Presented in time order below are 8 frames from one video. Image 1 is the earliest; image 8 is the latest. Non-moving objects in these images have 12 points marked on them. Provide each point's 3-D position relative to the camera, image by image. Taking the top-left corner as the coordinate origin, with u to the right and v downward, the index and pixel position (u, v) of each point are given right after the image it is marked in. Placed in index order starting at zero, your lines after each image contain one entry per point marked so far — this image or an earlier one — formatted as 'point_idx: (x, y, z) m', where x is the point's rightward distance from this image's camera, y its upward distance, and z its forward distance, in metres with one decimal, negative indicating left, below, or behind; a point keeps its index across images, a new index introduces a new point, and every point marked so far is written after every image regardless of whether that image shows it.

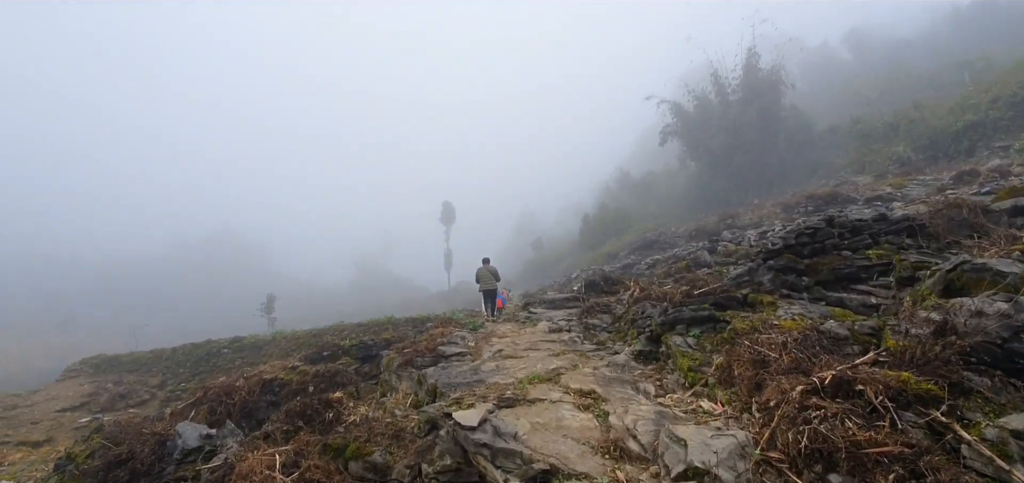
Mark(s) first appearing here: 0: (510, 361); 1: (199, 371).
0: (0.0, -1.9, +7.4) m
1: (-12.8, -5.4, +19.6) m
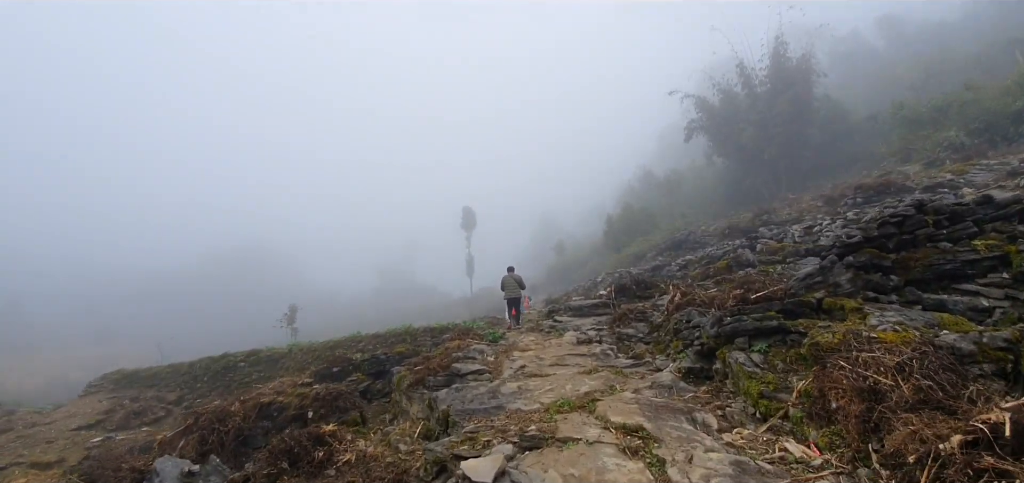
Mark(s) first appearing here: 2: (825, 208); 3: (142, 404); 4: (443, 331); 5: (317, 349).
0: (+0.3, -1.9, +6.4) m
1: (-11.8, -5.8, +19.1) m
2: (+12.3, +1.3, +18.8) m
3: (-13.9, -6.1, +17.8) m
4: (-2.3, -3.0, +16.1) m
5: (-7.4, -4.1, +18.2) m
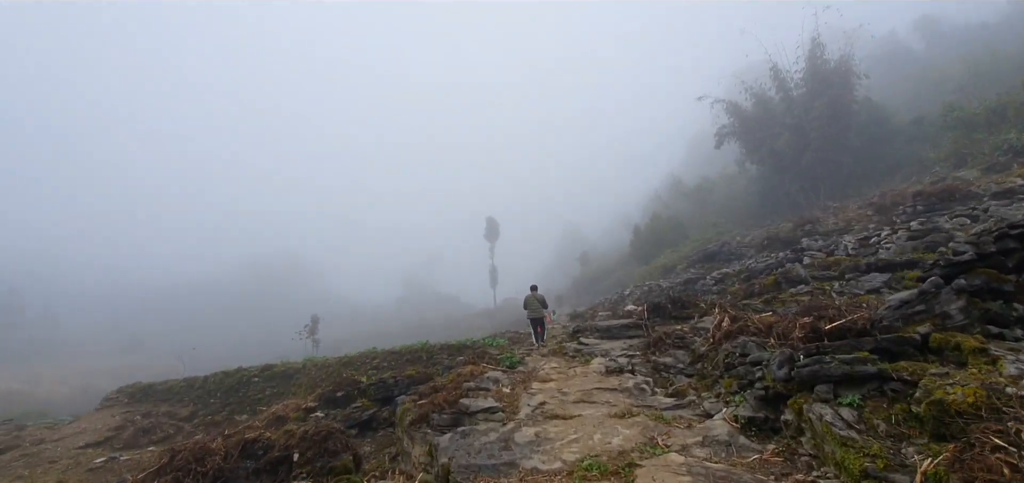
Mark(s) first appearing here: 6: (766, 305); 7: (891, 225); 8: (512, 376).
0: (+0.5, -2.0, +5.3) m
1: (-10.9, -6.3, +18.5) m
2: (+13.1, +0.8, +17.2) m
3: (-13.1, -6.5, +17.3) m
4: (-1.6, -3.4, +15.1) m
5: (-6.7, -4.6, +17.5) m
6: (+4.5, -1.2, +8.5) m
7: (+10.9, +0.4, +13.8) m
8: (0.0, -2.2, +7.7) m
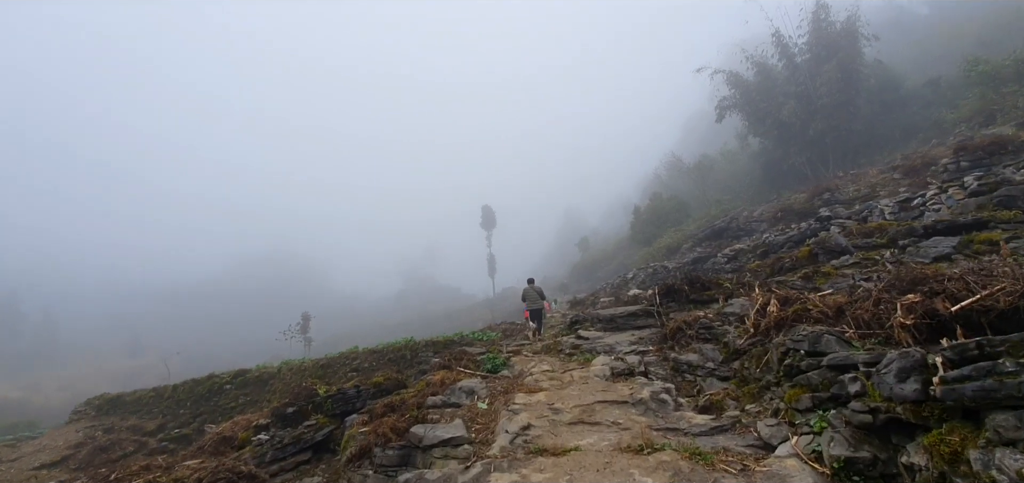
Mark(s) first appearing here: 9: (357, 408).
0: (+0.2, -1.7, +3.6) m
1: (-11.0, -6.1, +16.9) m
2: (+12.7, +2.0, +15.4) m
3: (-13.2, -6.5, +15.7) m
4: (-1.9, -2.9, +13.5) m
5: (-6.8, -4.2, +15.8) m
6: (+4.1, -0.7, +6.8) m
7: (+10.6, +1.4, +12.1) m
8: (-0.3, -1.8, +6.0) m
9: (-2.6, -2.7, +7.9) m
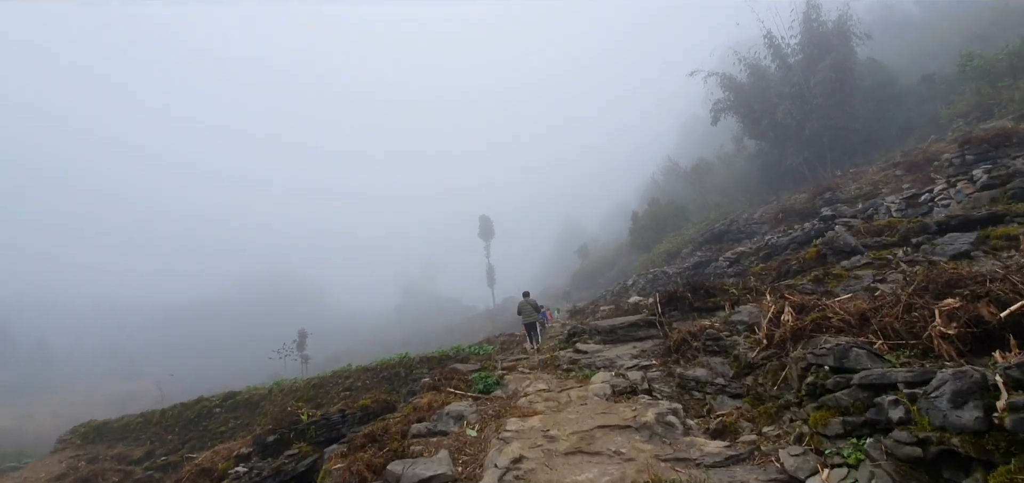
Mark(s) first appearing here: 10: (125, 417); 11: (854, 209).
0: (+0.1, -1.8, +3.1) m
1: (-11.0, -6.7, +16.3) m
2: (+12.5, +2.0, +15.0) m
3: (-13.1, -7.2, +15.1) m
4: (-1.9, -3.2, +13.0) m
5: (-6.9, -4.8, +15.3) m
6: (+4.0, -0.7, +6.3) m
7: (+10.4, +1.4, +11.7) m
8: (-0.3, -1.9, +5.6) m
9: (-2.6, -3.0, +7.4) m
10: (-15.8, -7.2, +19.6) m
11: (+9.5, +0.9, +13.3) m
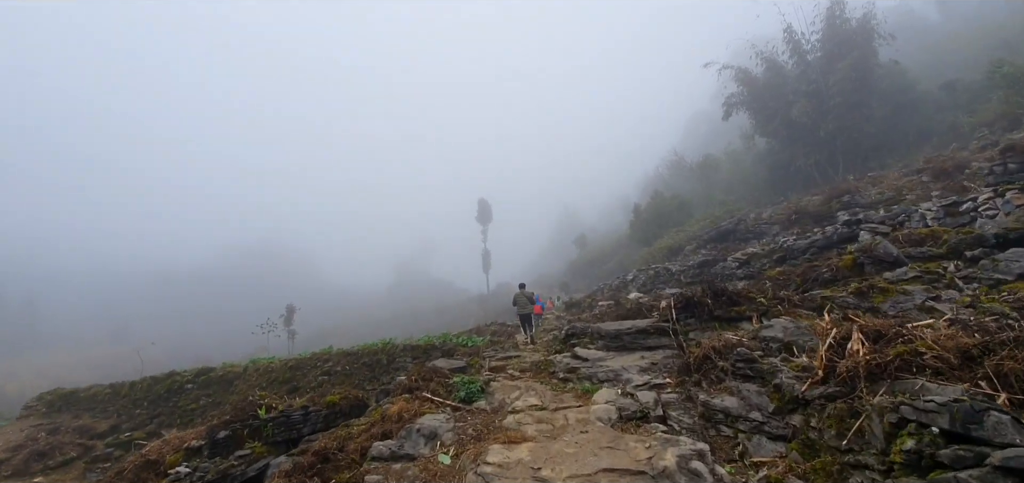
0: (0.0, -1.7, +2.2) m
1: (-11.5, -5.6, +15.5) m
2: (+12.5, +1.7, +14.0) m
3: (-13.6, -5.9, +14.3) m
4: (-2.2, -2.8, +12.1) m
5: (-7.2, -3.9, +14.4) m
6: (+3.9, -0.7, +5.4) m
7: (+10.4, +1.1, +10.7) m
8: (-0.5, -1.8, +4.6) m
9: (-2.8, -2.6, +6.4) m
10: (-16.3, -5.7, +18.7) m
11: (+9.5, +0.7, +12.3) m
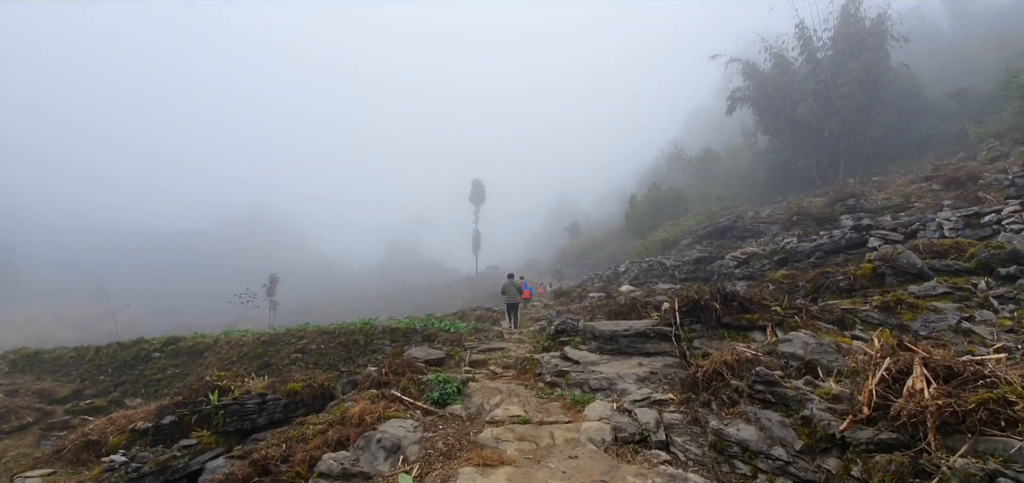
0: (-0.1, -1.7, +1.6) m
1: (-12.0, -4.4, +14.8) m
2: (+12.3, +1.4, +13.5) m
3: (-14.2, -4.6, +13.5) m
4: (-2.5, -2.2, +11.4) m
5: (-7.7, -3.0, +13.7) m
6: (+3.8, -0.8, +4.8) m
7: (+10.2, +0.8, +10.1) m
8: (-0.7, -1.6, +4.0) m
9: (-3.1, -2.2, +5.8) m
10: (-17.0, -4.0, +17.9) m
11: (+9.3, +0.5, +11.8) m
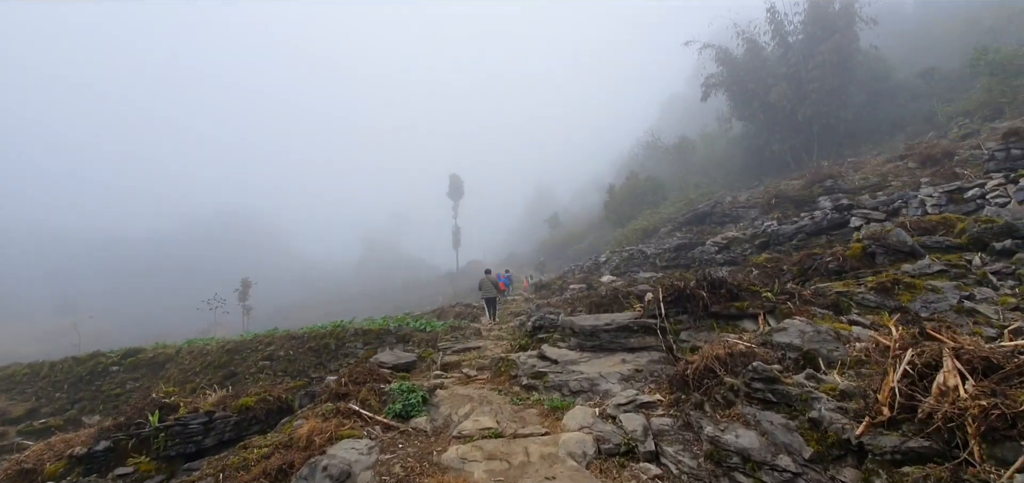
0: (-0.3, -1.6, +1.1) m
1: (-12.6, -4.6, +13.8) m
2: (+11.6, +2.0, +13.5) m
3: (-14.7, -4.9, +12.5) m
4: (-3.0, -2.2, +10.8) m
5: (-8.2, -3.1, +12.9) m
6: (+3.5, -0.6, +4.4) m
7: (+9.7, +1.3, +10.0) m
8: (-0.9, -1.6, +3.5) m
9: (-3.4, -2.3, +5.2) m
10: (-17.6, -4.4, +16.7) m
11: (+8.7, +1.0, +11.6) m
